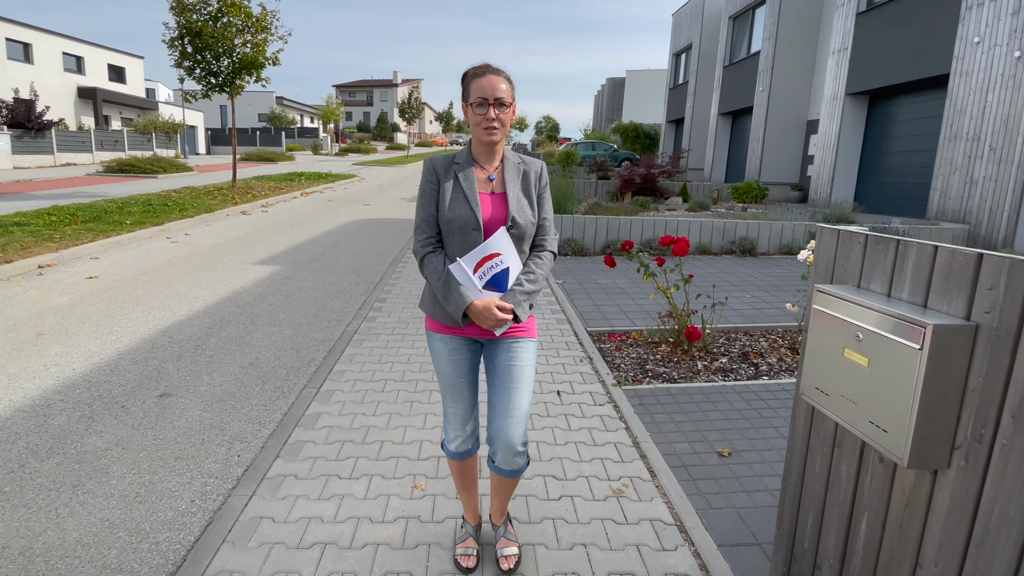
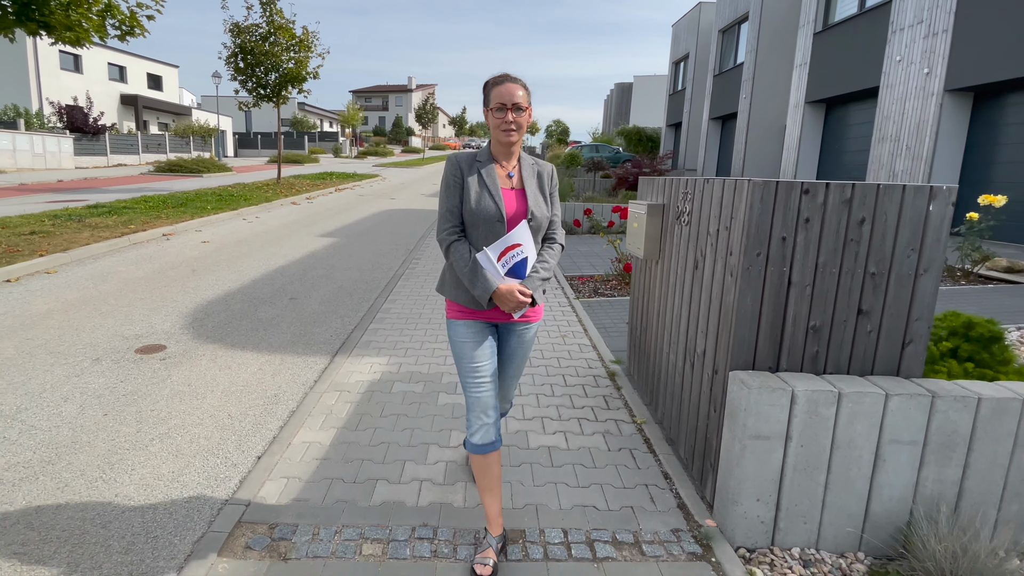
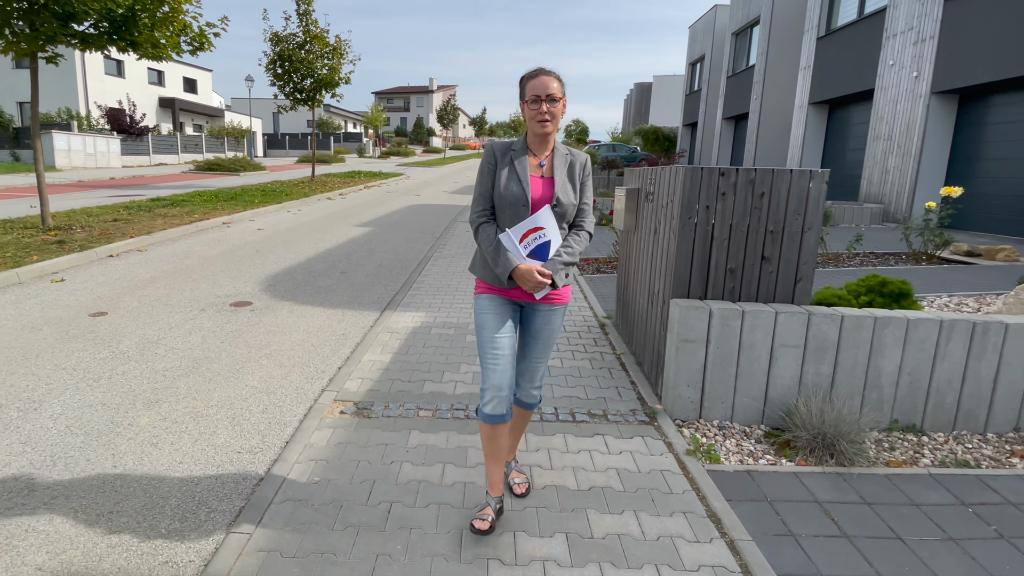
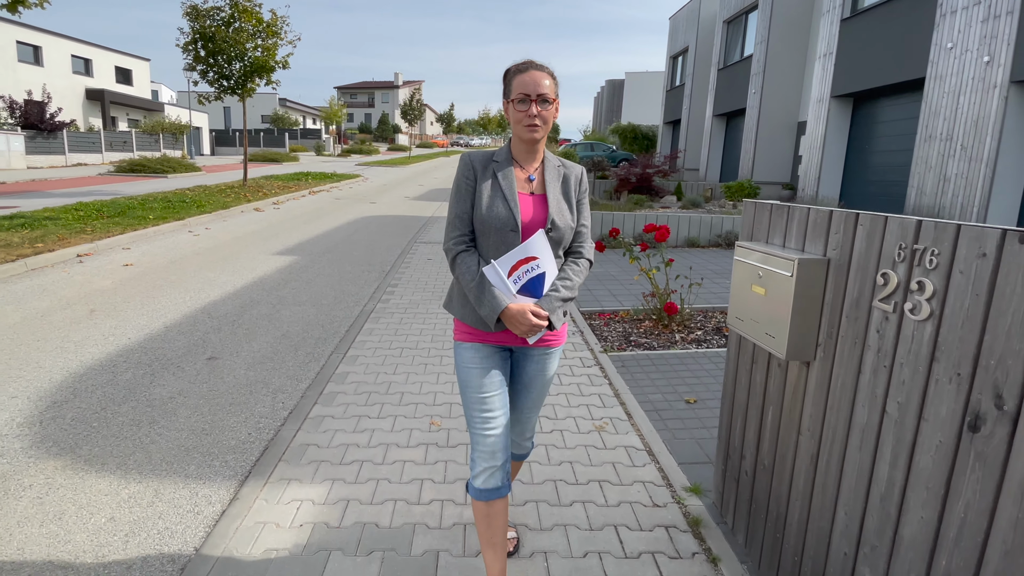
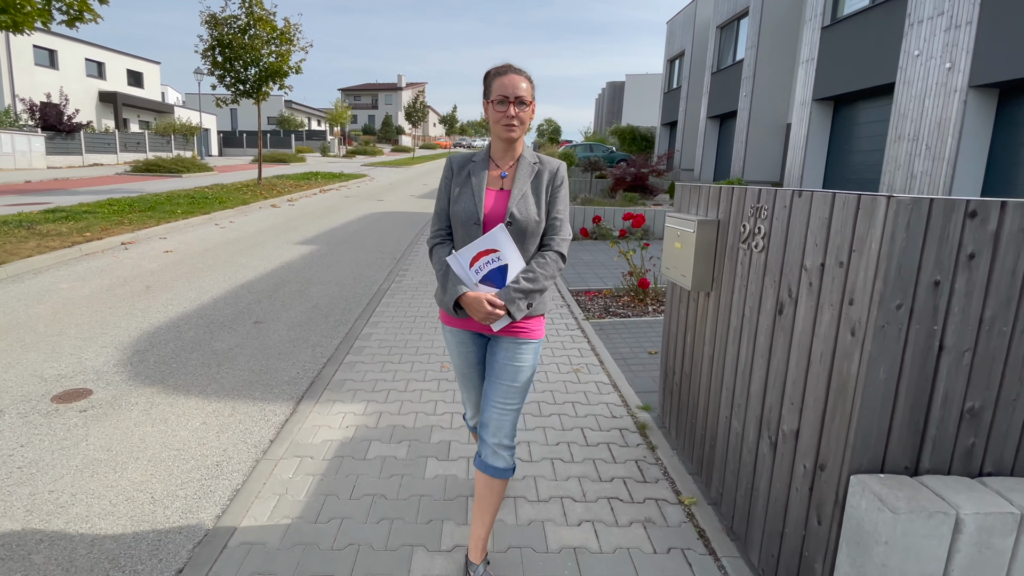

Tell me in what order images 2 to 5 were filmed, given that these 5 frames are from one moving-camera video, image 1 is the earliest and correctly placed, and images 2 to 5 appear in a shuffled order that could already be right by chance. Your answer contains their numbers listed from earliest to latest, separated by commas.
4, 5, 2, 3
